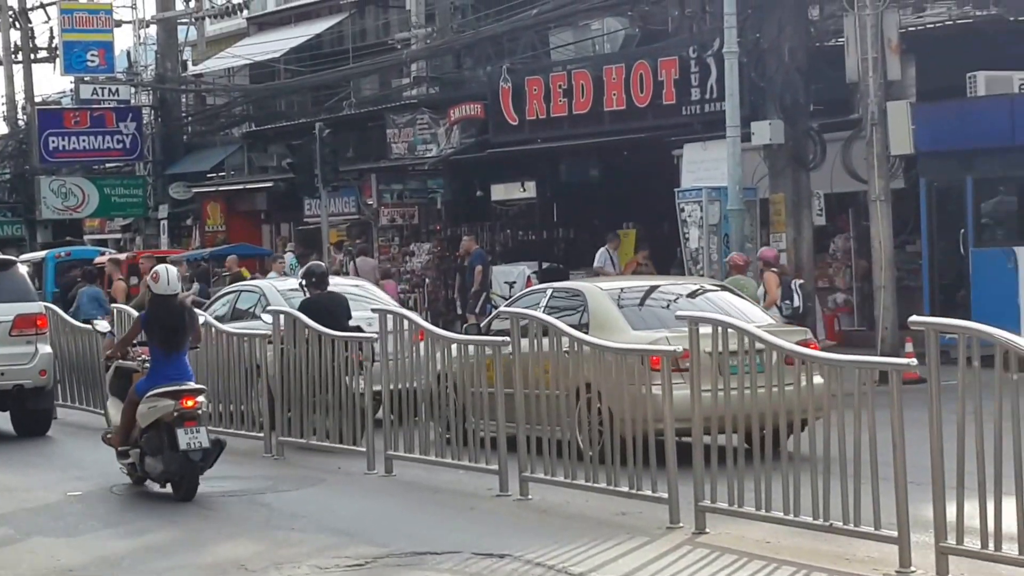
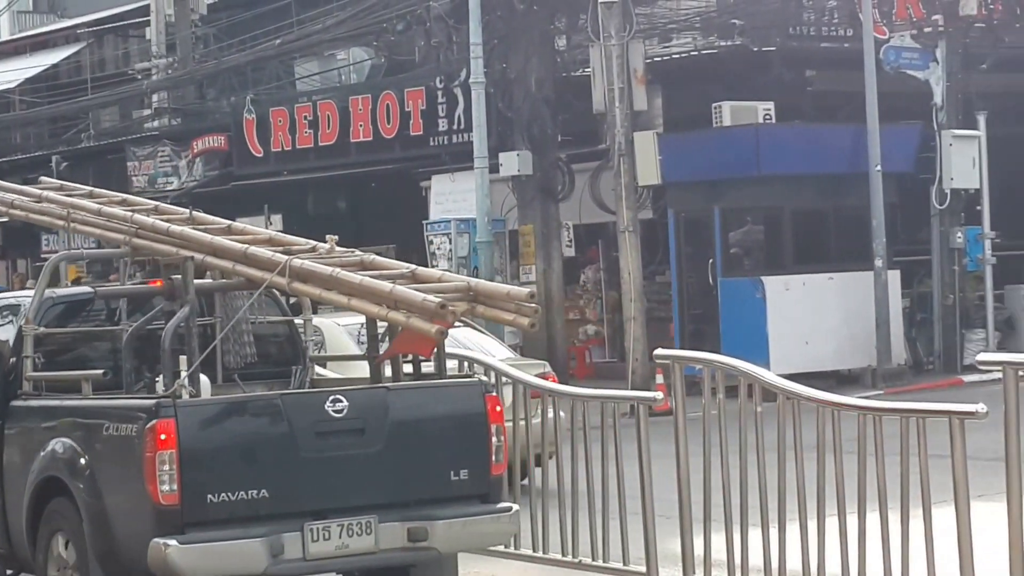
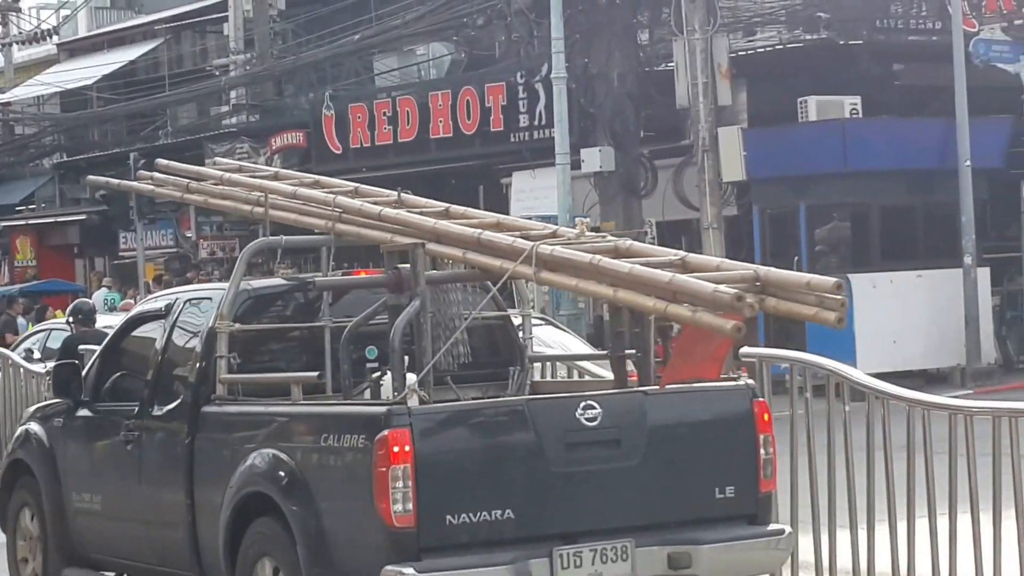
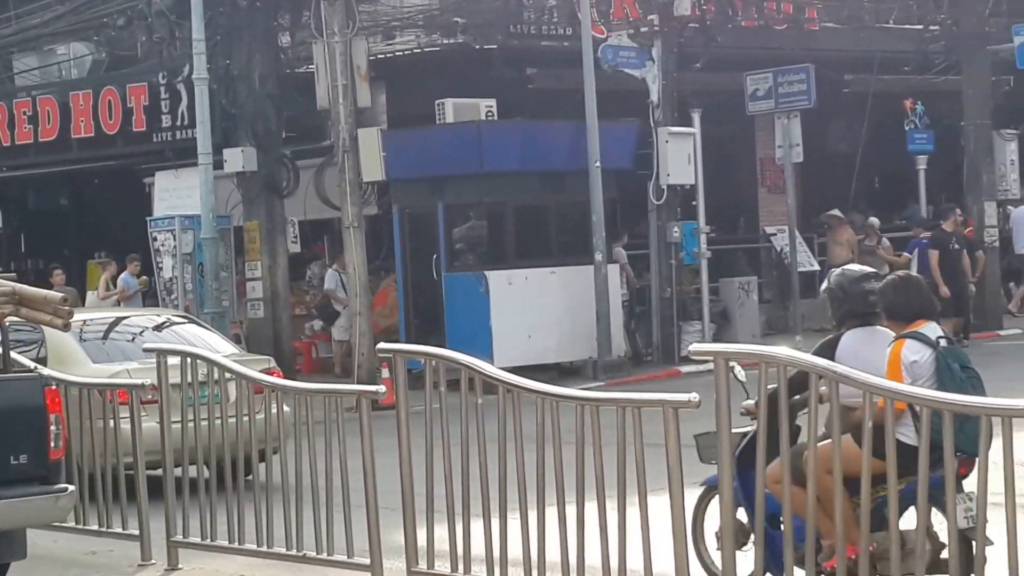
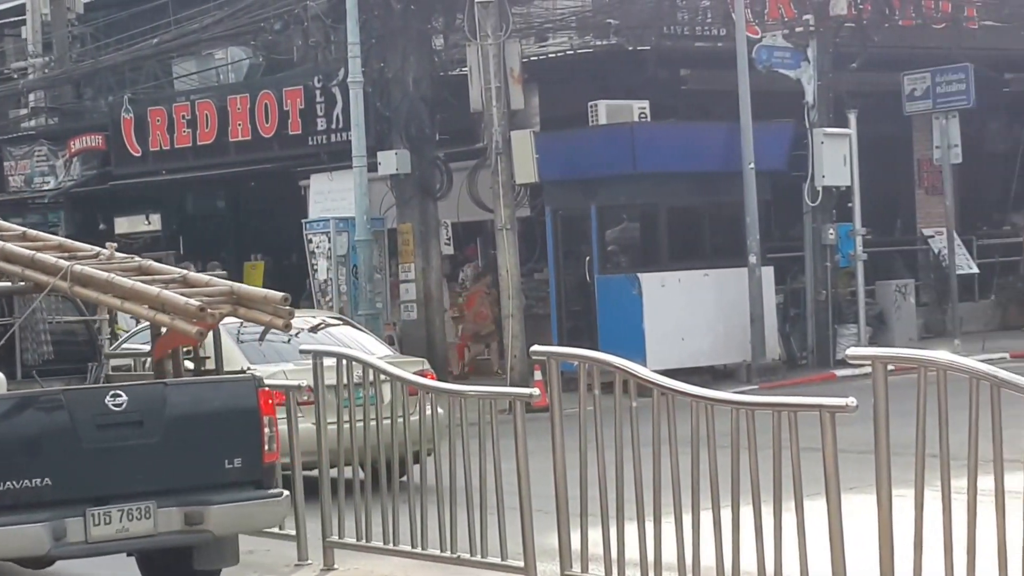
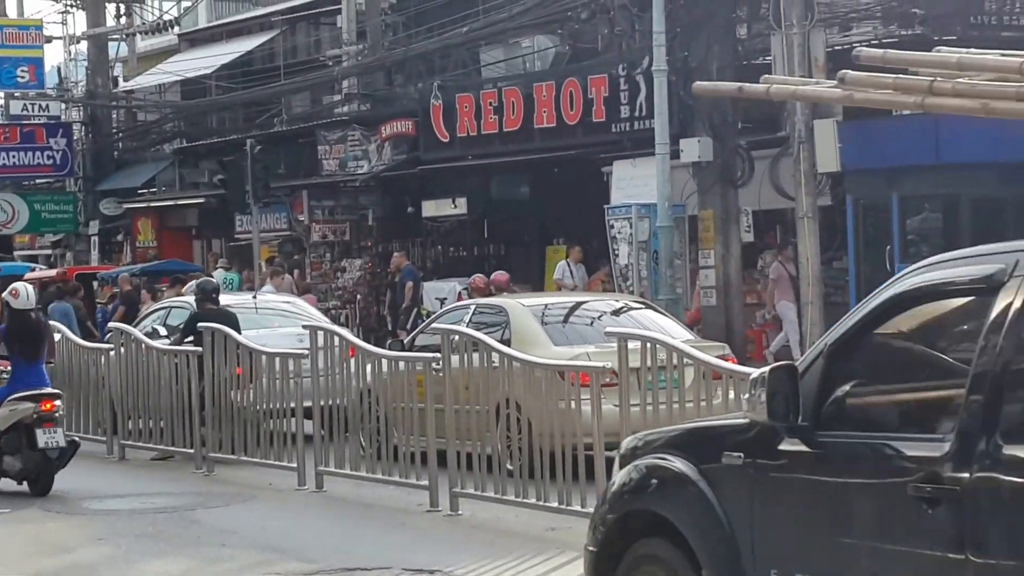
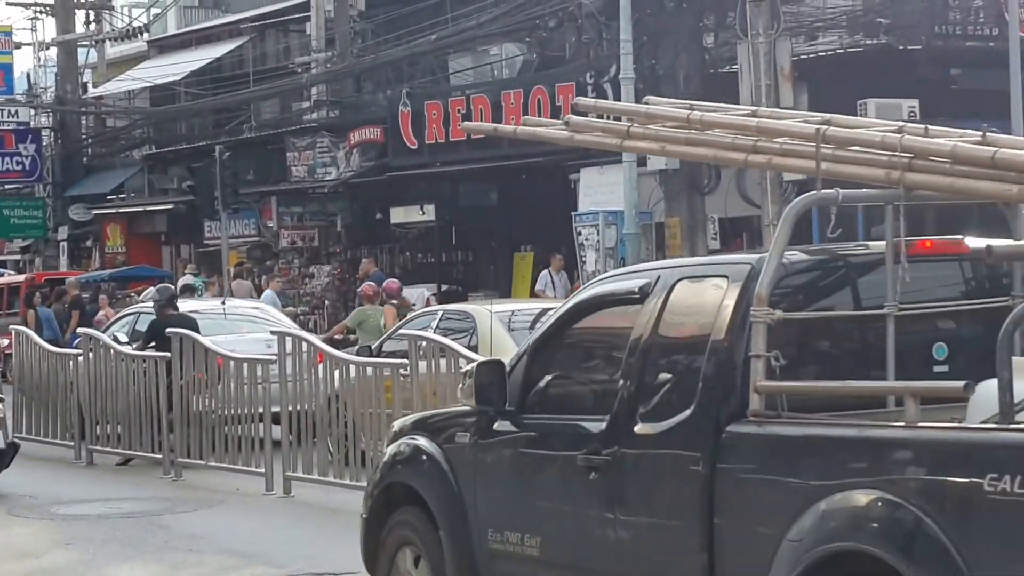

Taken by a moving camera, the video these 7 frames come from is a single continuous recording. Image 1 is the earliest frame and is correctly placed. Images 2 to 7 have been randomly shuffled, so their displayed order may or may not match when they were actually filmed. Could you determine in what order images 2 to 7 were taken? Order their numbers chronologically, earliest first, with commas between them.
6, 7, 3, 2, 5, 4
